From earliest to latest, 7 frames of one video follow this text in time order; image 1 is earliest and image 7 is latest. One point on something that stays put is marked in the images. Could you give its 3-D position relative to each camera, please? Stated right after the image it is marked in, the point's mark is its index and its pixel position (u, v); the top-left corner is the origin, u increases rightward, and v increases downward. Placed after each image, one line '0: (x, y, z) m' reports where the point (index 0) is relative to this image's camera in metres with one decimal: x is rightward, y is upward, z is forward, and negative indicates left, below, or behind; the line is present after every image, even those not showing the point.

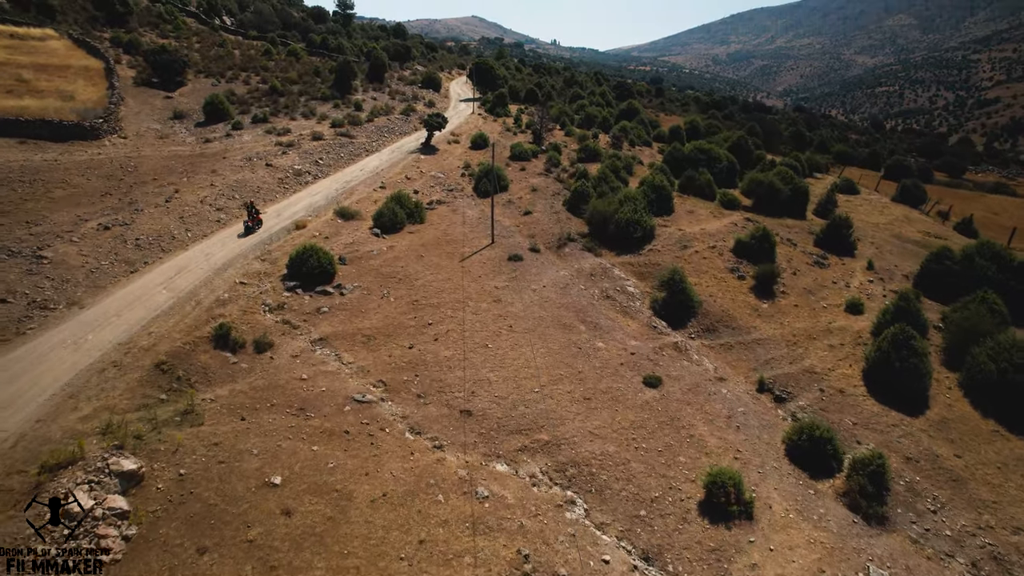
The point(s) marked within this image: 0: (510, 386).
0: (-0.1, -2.8, +18.8) m
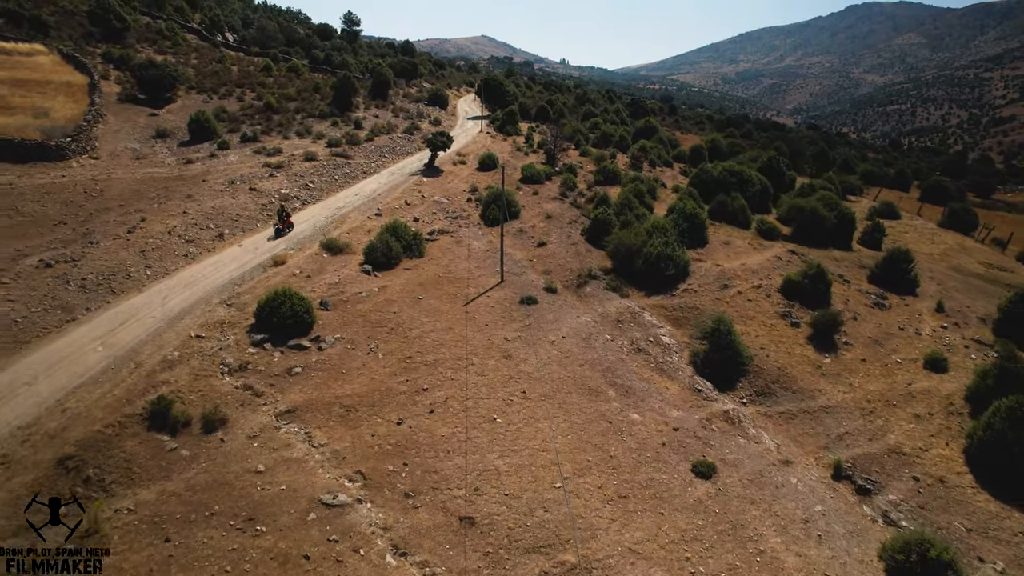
0: (+0.3, -4.2, +14.7) m
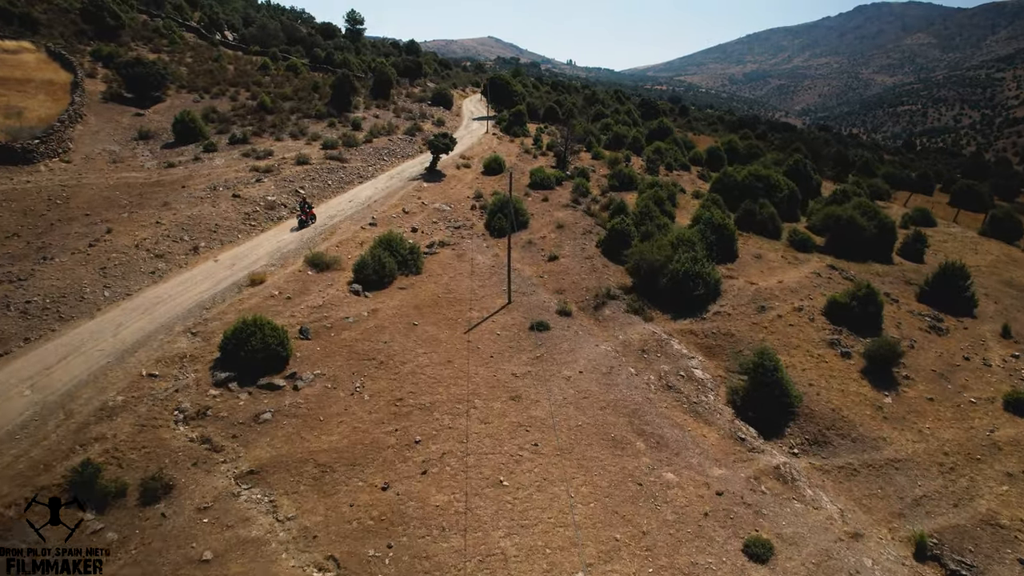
0: (+0.4, -5.0, +11.8) m
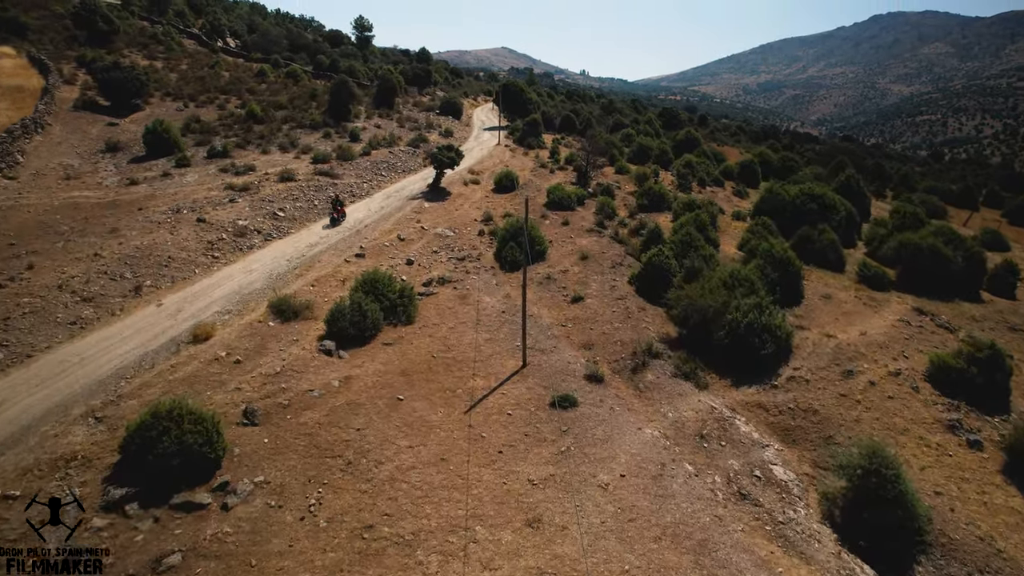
0: (+0.6, -6.3, +6.8) m
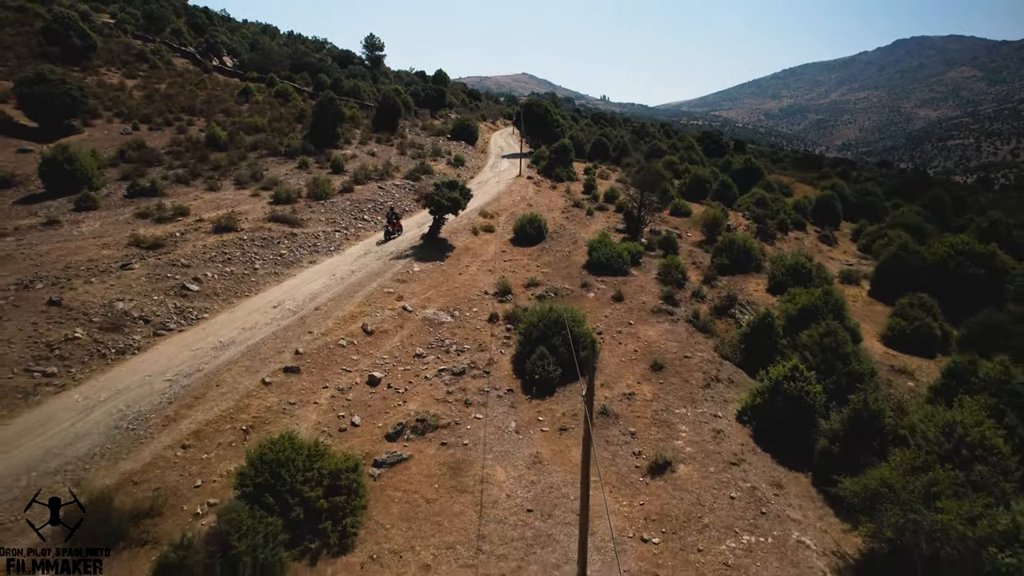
0: (+0.8, -8.7, -2.9) m
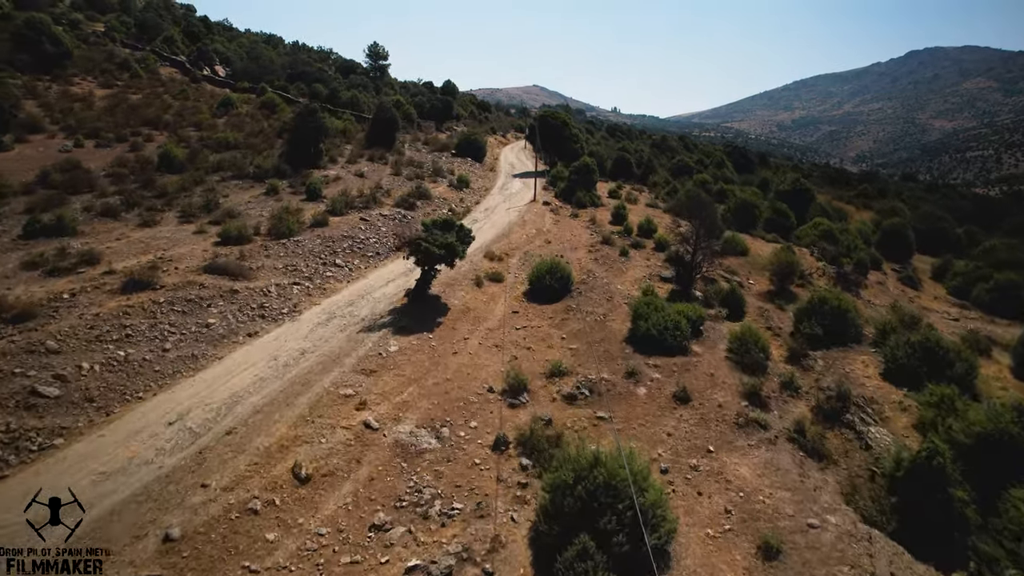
0: (+0.7, -10.3, -9.3) m
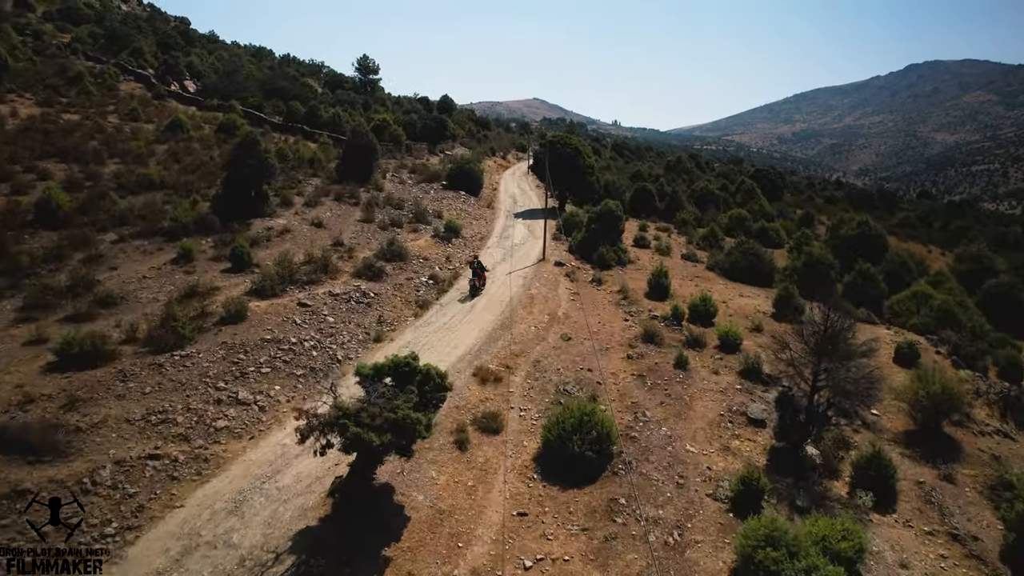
0: (+0.8, -12.9, -17.3) m
